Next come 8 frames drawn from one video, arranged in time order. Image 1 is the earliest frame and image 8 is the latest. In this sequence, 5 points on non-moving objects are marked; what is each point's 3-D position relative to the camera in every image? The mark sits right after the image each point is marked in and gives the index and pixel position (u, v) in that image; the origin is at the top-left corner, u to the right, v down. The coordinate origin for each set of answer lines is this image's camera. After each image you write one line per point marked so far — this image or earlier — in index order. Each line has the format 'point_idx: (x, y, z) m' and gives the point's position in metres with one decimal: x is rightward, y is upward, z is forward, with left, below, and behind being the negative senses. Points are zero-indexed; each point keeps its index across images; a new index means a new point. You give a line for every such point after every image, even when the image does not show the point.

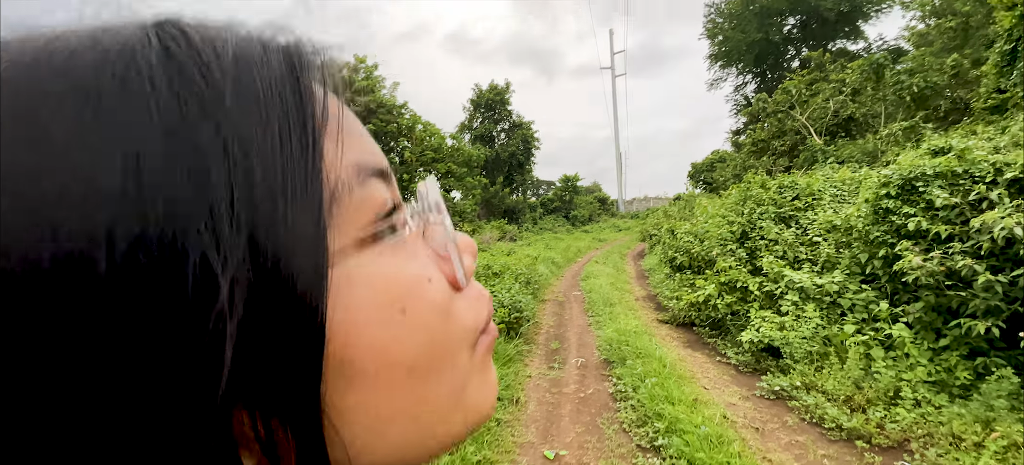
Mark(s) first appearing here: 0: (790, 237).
0: (+3.1, 0.0, +5.2) m
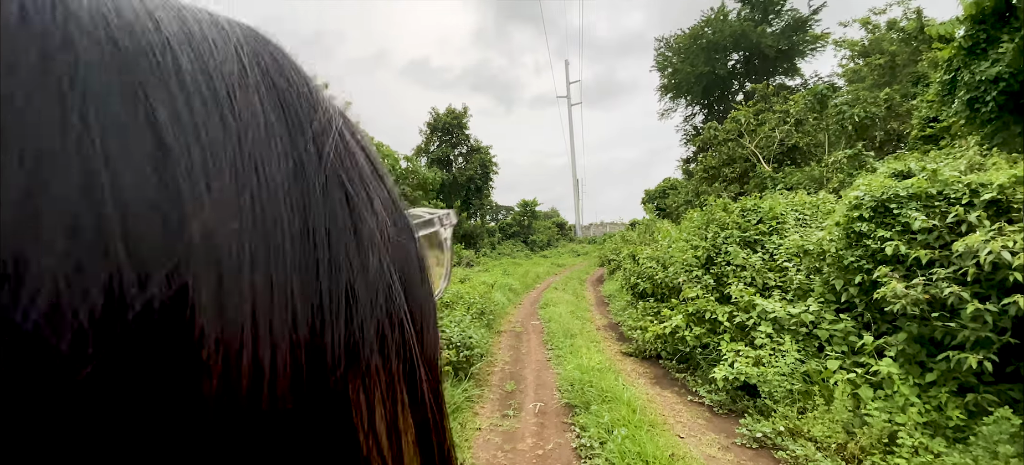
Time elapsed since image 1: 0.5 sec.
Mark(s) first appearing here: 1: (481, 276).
0: (+2.6, -0.3, +4.9) m
1: (-0.7, -1.0, +11.1) m
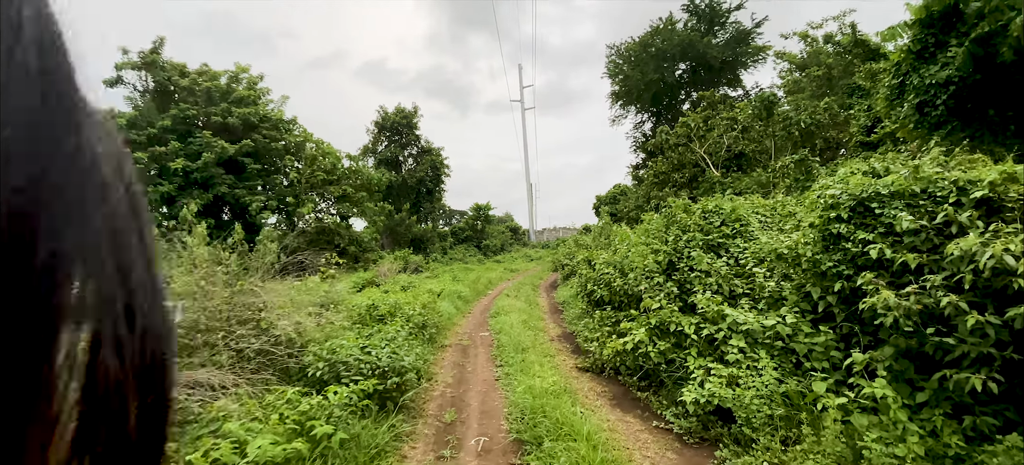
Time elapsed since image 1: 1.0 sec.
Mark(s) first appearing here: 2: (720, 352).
0: (+2.0, -0.3, +4.5) m
1: (-1.8, -1.1, +10.3) m
2: (+1.7, -1.0, +3.8) m
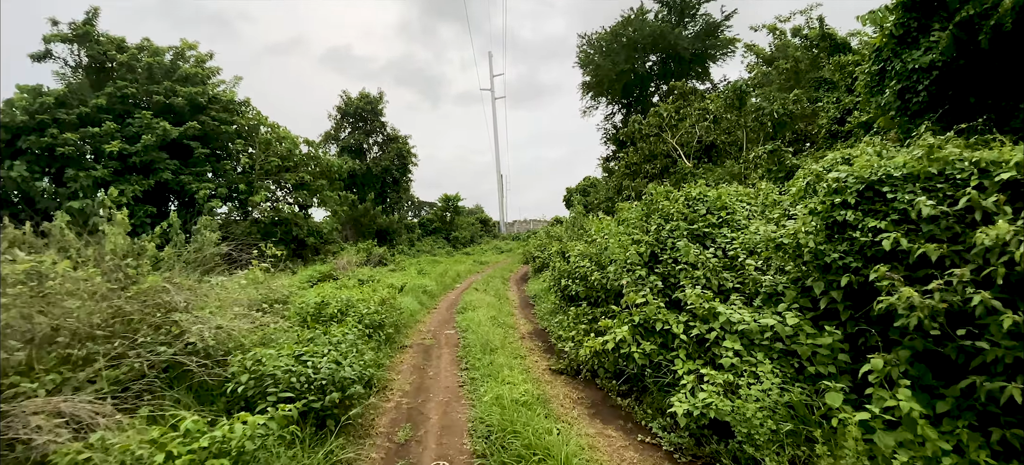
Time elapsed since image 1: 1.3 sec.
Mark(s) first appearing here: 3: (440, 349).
0: (+1.7, -0.2, +4.1) m
1: (-2.5, -0.9, +9.6) m
2: (+1.4, -0.9, +3.4) m
3: (-0.9, -1.4, +5.6) m
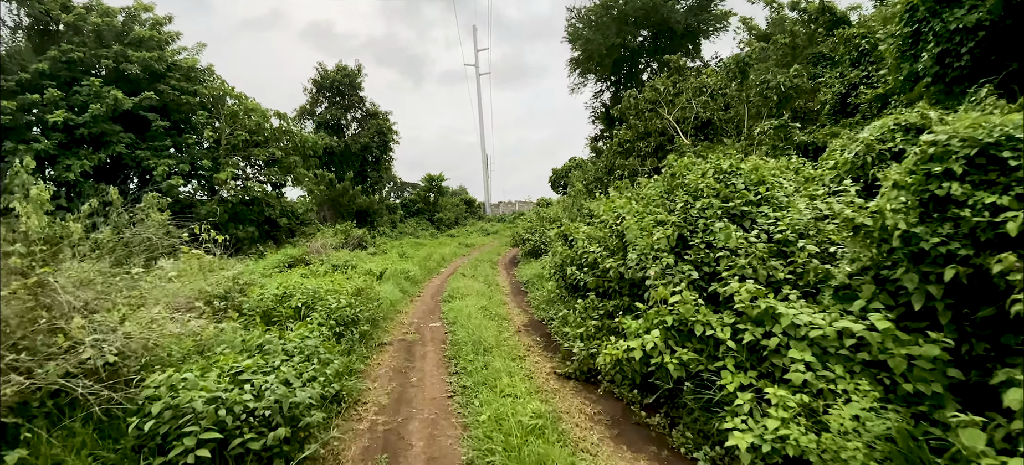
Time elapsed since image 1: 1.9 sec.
0: (+1.7, -0.1, +3.4) m
1: (-2.7, -0.5, +8.8) m
2: (+1.5, -0.8, +2.7) m
3: (-0.9, -1.2, +4.9) m
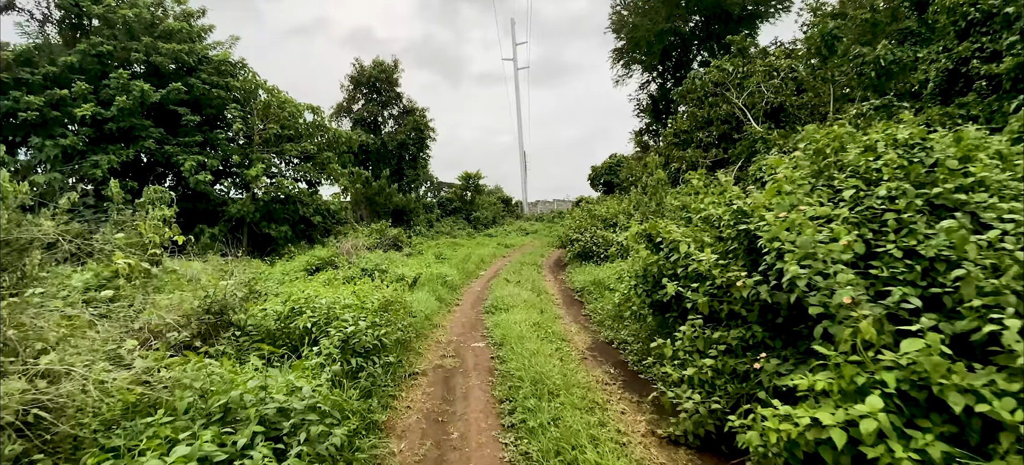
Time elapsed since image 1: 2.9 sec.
0: (+2.2, -0.1, +2.1) m
1: (-1.8, -0.5, +7.8) m
2: (+1.8, -0.8, +1.4) m
3: (-0.4, -1.2, +3.8) m
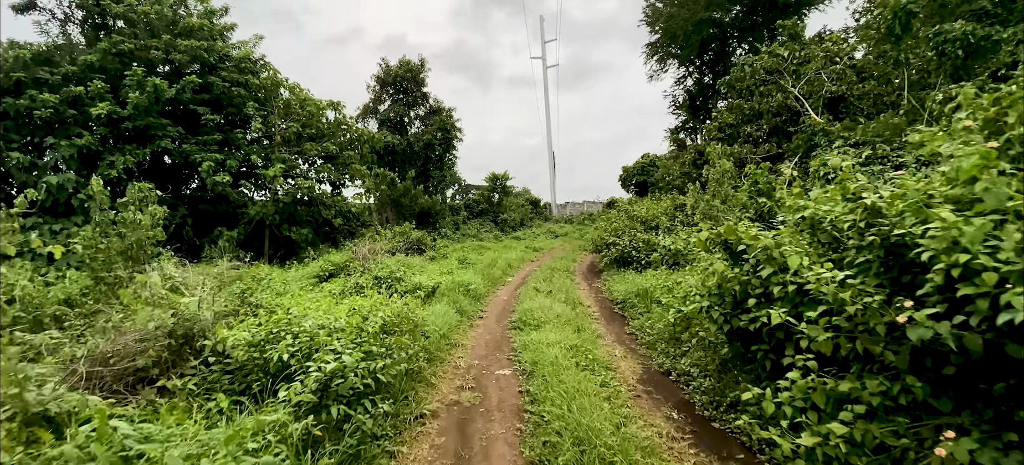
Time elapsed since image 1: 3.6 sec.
0: (+2.3, -0.1, +1.1) m
1: (-1.4, -0.6, +7.1) m
2: (+1.9, -0.8, +0.5) m
3: (-0.1, -1.2, +3.0) m
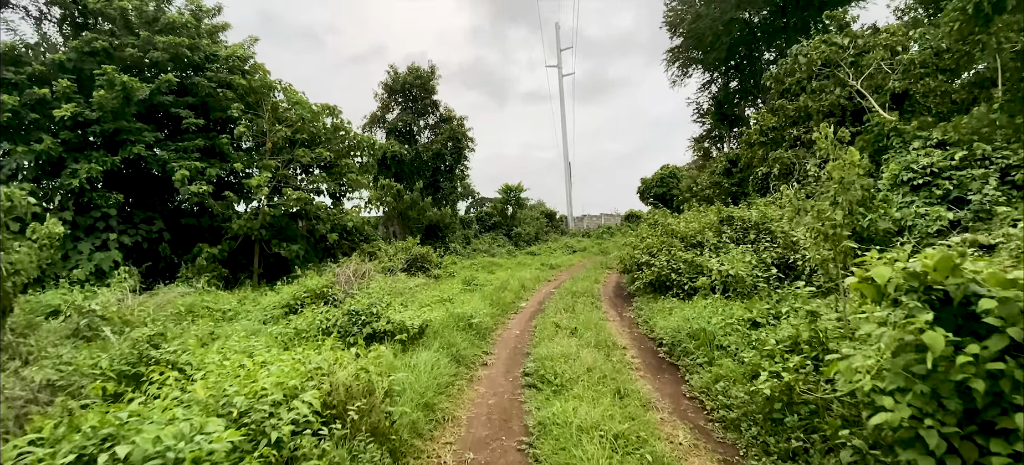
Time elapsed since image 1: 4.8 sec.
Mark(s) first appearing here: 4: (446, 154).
0: (+2.3, -0.2, -0.3) m
1: (-1.2, -0.8, +5.8) m
2: (+1.9, -0.8, -0.9) m
3: (-0.1, -1.3, +1.6) m
4: (-2.6, +3.2, +18.7) m
